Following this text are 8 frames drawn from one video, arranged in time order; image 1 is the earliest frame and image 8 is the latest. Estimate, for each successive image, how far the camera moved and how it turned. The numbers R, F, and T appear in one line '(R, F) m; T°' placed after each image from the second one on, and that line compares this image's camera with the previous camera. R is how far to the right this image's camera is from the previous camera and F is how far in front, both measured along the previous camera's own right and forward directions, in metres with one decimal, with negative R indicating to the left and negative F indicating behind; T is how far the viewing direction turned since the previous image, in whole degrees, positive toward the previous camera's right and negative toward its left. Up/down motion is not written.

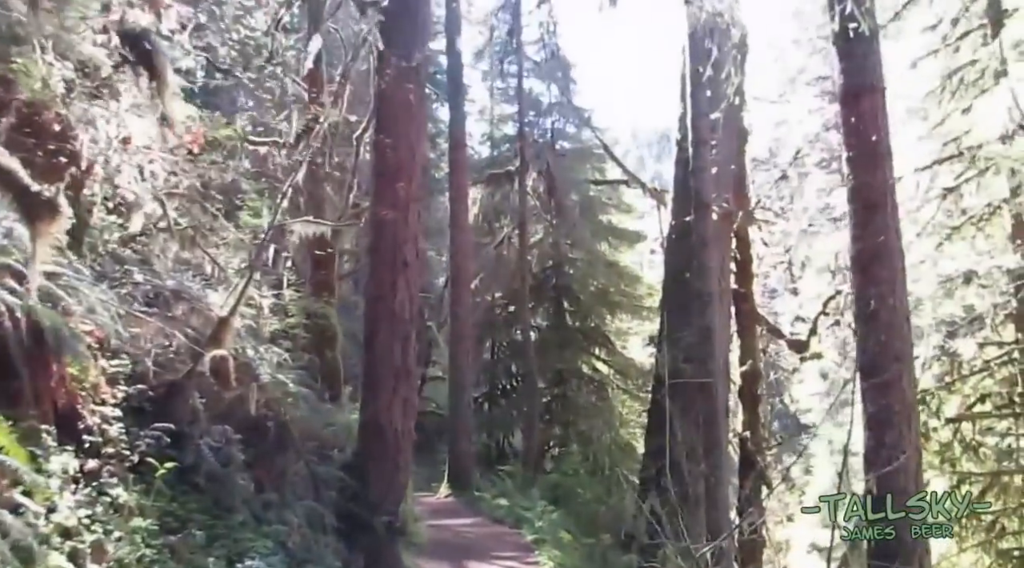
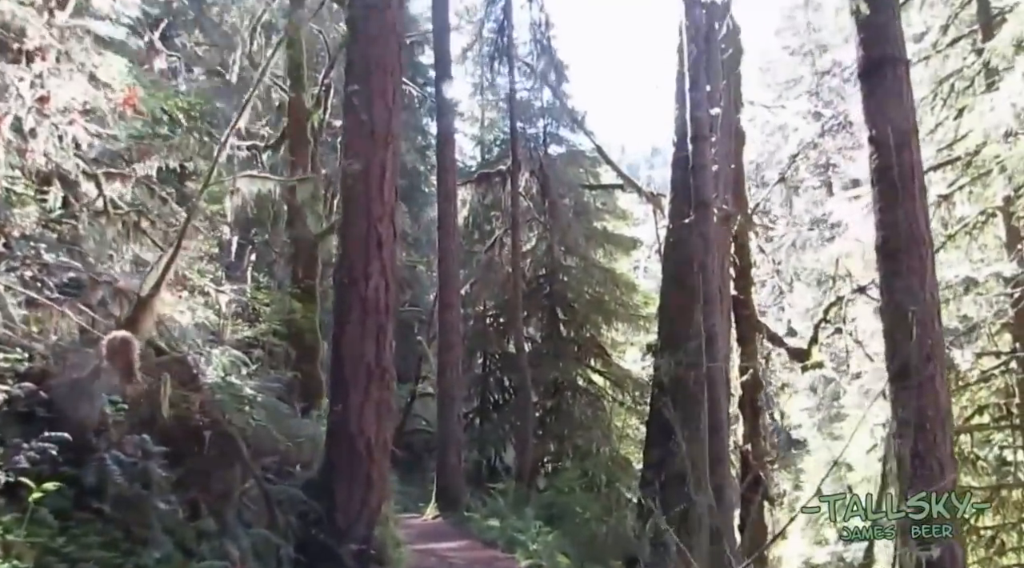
(0.0, +0.7) m; 0°
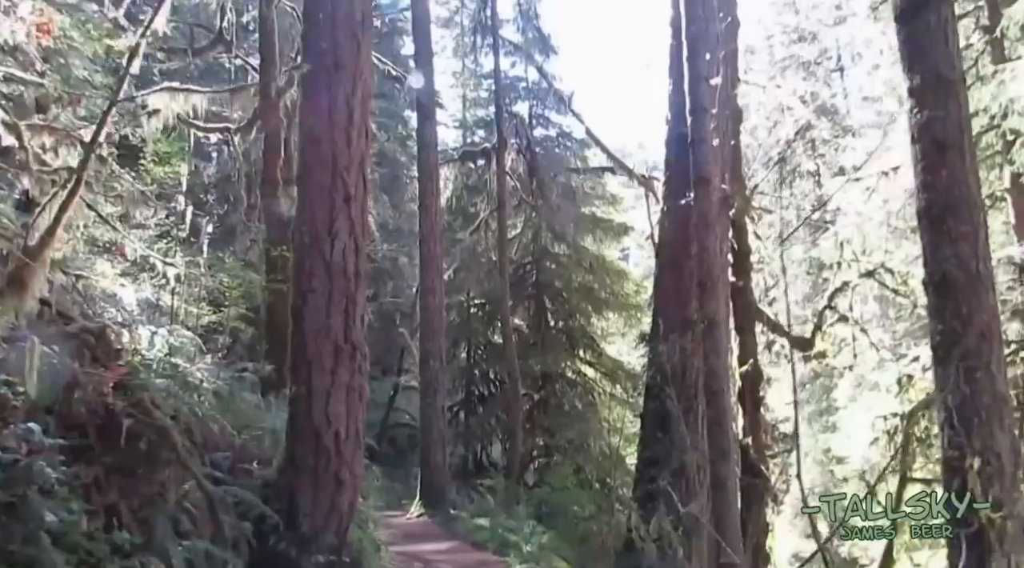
(0.0, +0.7) m; +1°
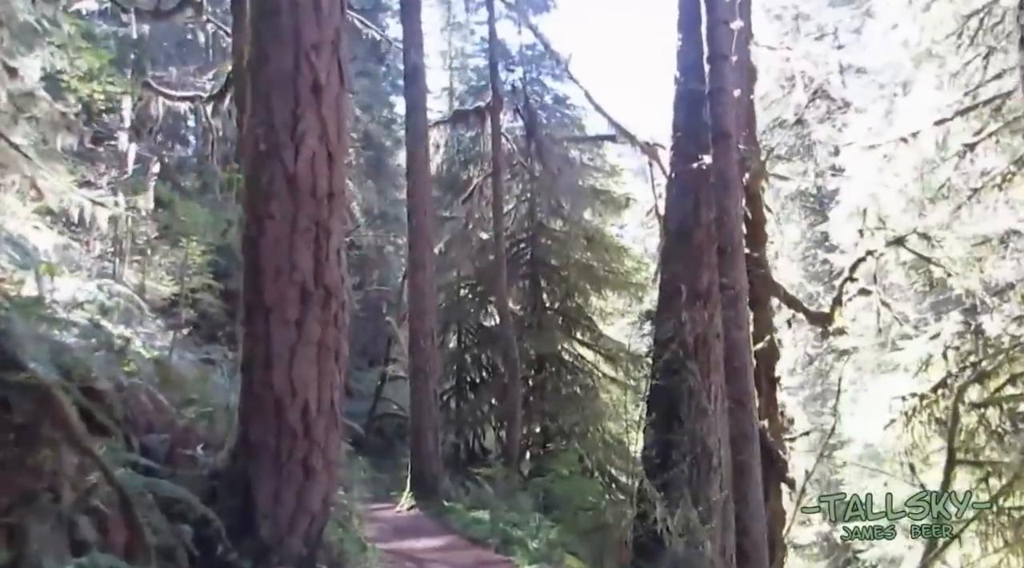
(-0.1, +0.9) m; +1°
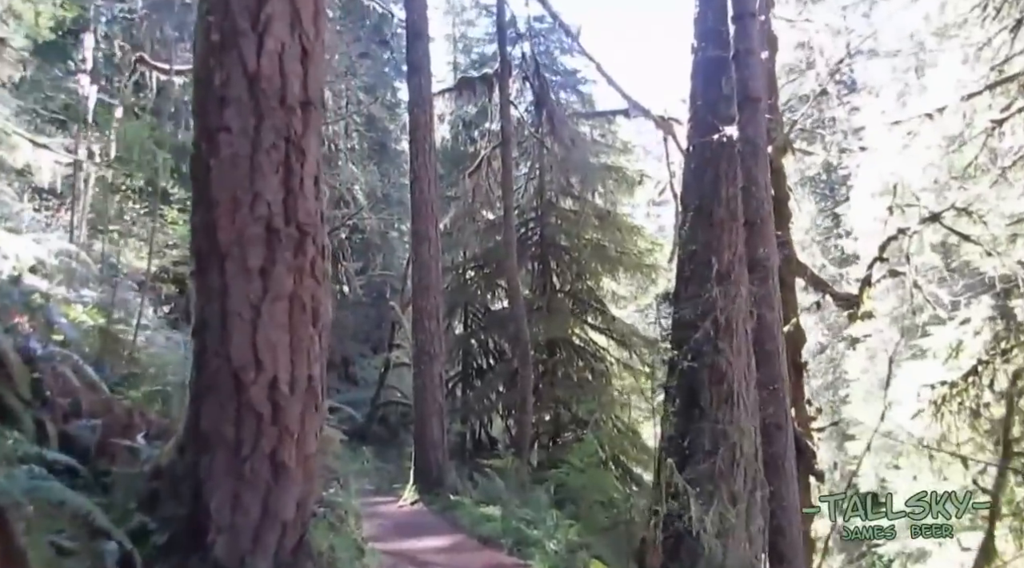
(-0.1, +0.7) m; 0°
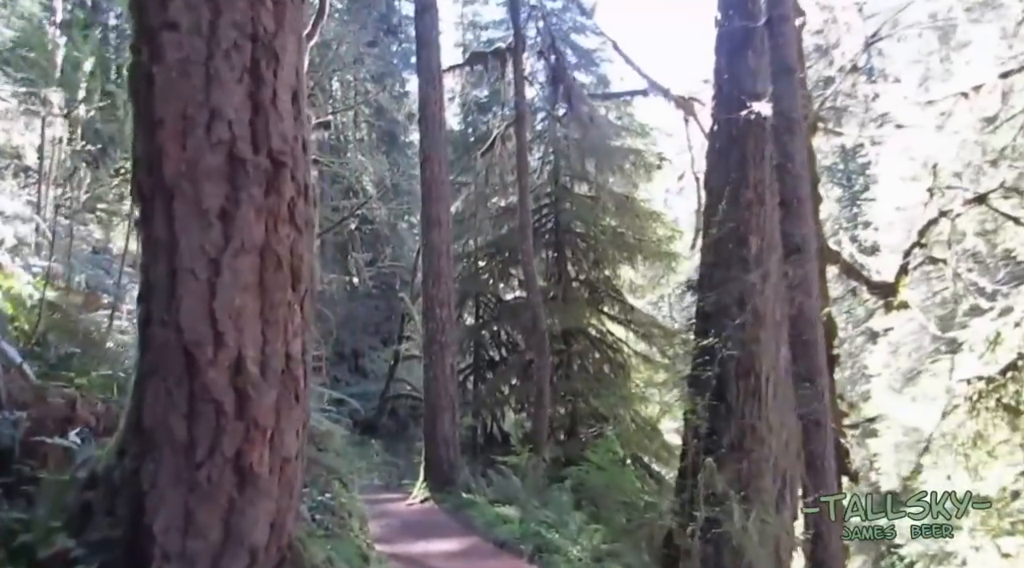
(-0.1, +0.5) m; -1°
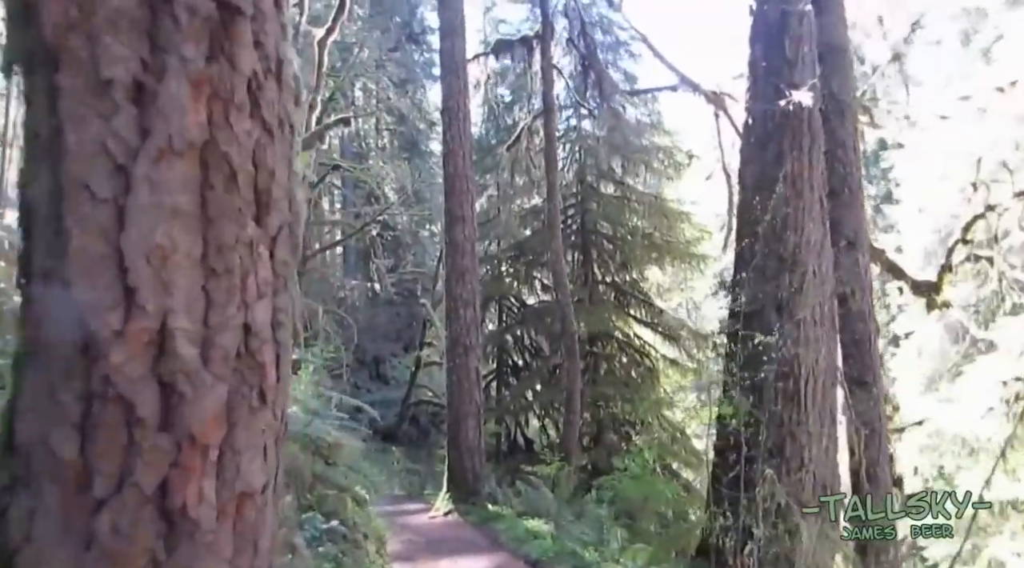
(-0.1, +0.5) m; -1°
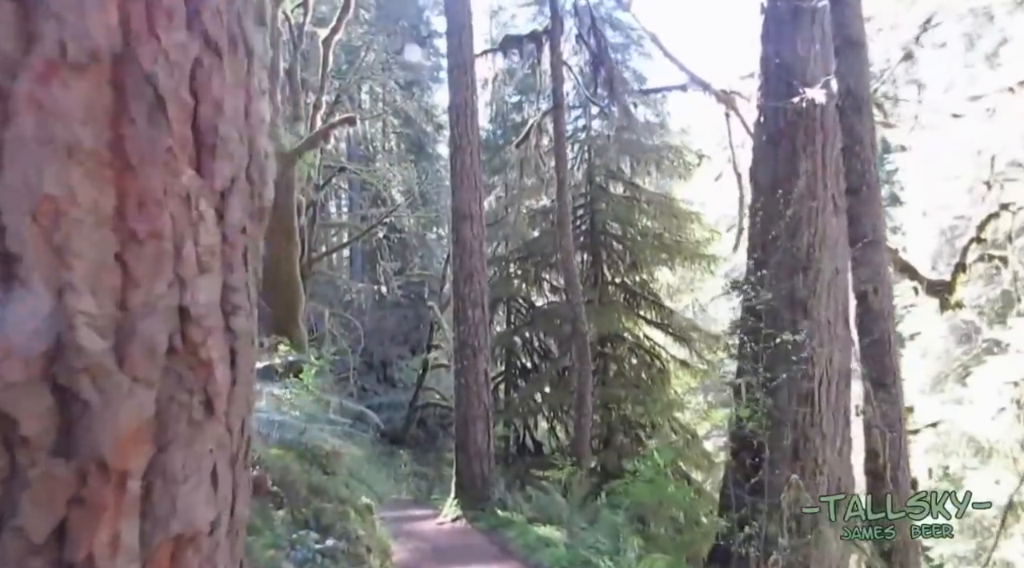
(0.0, +0.2) m; 0°
